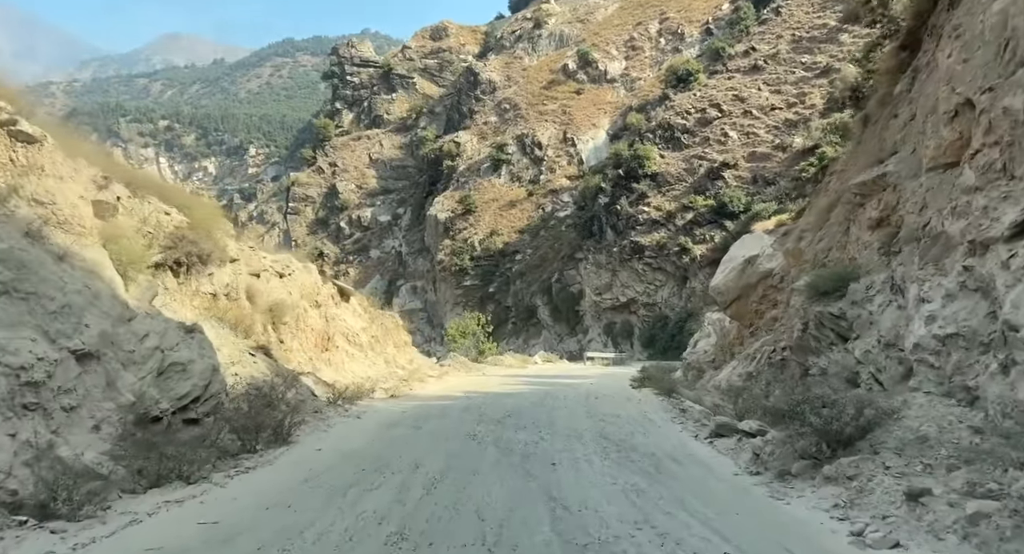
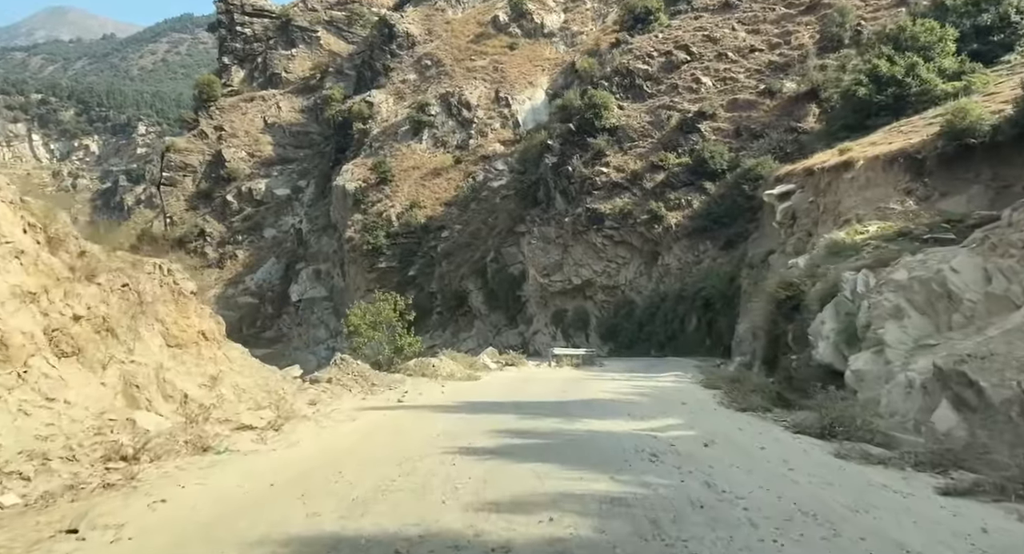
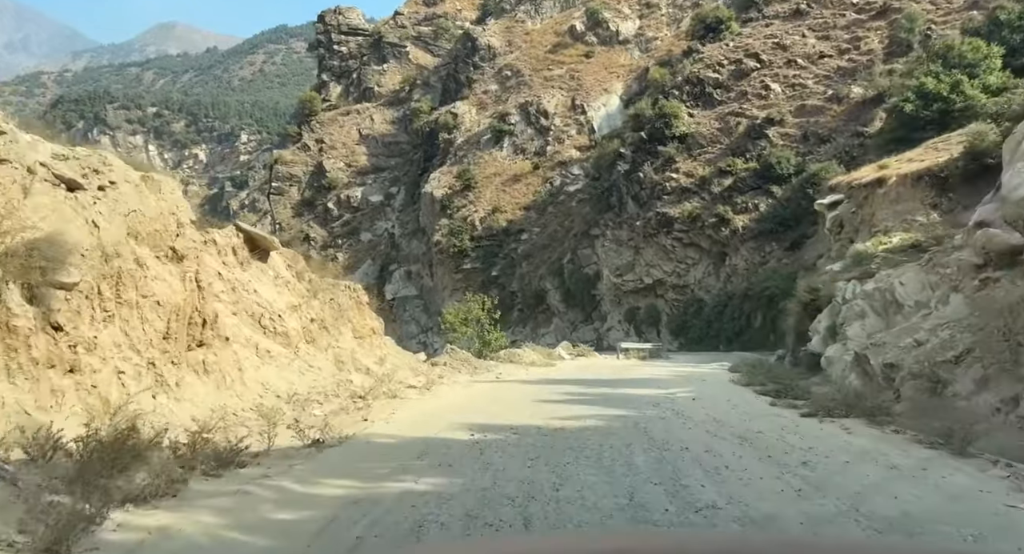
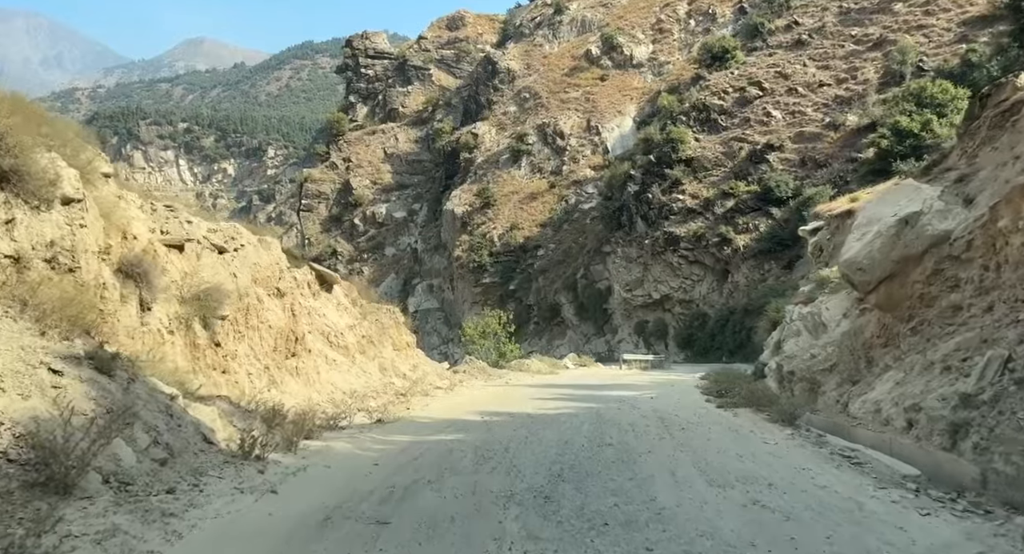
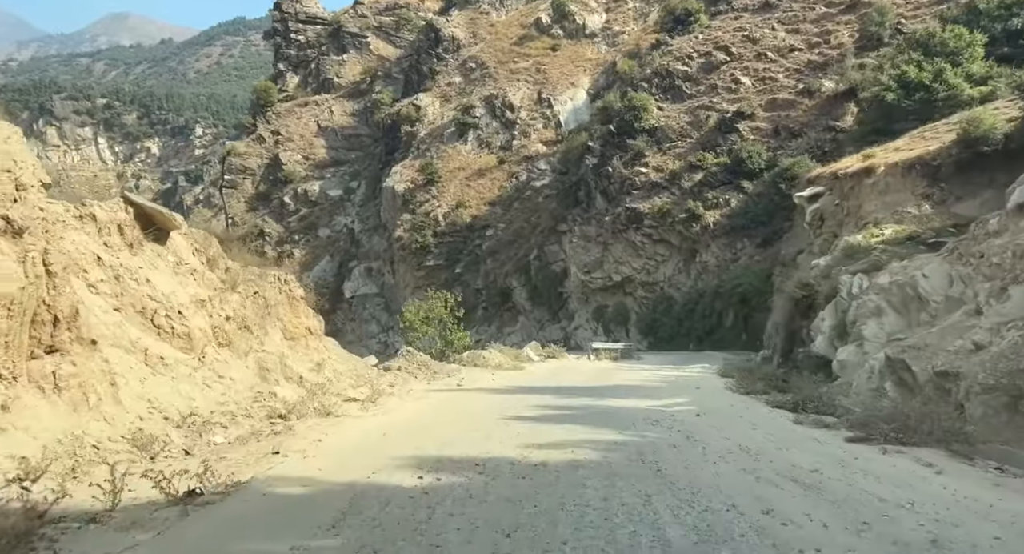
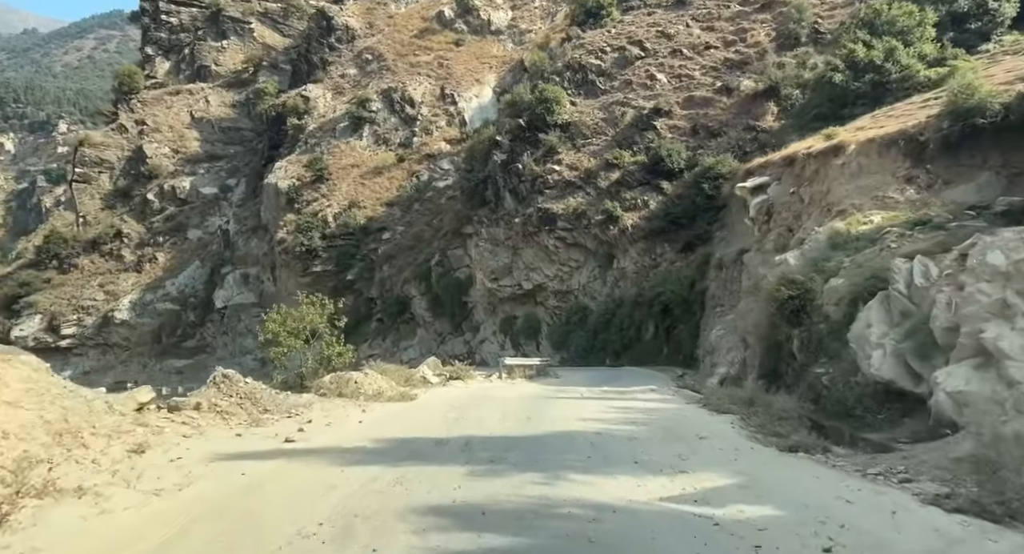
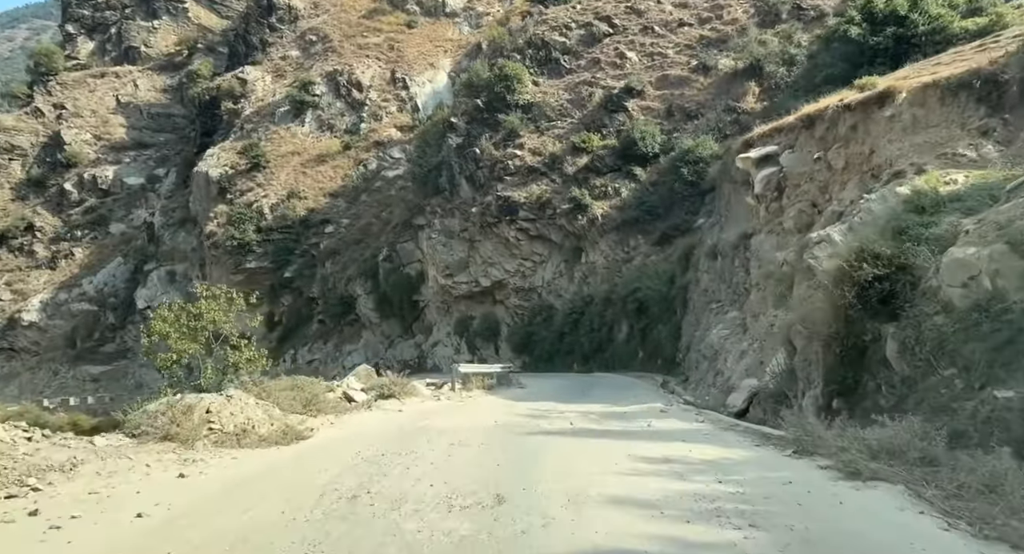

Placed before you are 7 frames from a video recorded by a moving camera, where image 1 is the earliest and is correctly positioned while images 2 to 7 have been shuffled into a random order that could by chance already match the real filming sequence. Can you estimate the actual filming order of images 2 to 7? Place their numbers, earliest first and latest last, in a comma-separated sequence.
4, 3, 5, 2, 6, 7
